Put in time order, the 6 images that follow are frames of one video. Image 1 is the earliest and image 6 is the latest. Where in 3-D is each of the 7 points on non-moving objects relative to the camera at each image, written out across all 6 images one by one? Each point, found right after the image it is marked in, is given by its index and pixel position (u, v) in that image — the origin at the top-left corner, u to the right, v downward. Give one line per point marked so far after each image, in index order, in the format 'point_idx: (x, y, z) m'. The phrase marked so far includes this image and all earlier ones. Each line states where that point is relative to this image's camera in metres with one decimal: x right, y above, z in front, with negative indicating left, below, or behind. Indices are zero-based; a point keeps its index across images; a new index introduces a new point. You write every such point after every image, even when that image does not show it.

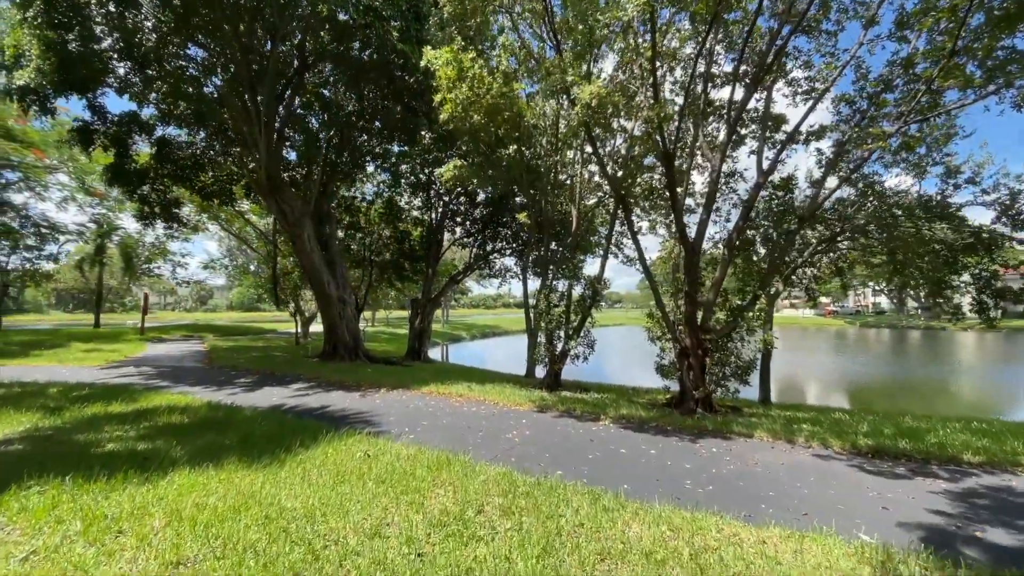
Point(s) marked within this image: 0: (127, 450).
0: (-4.4, -1.9, +5.3) m
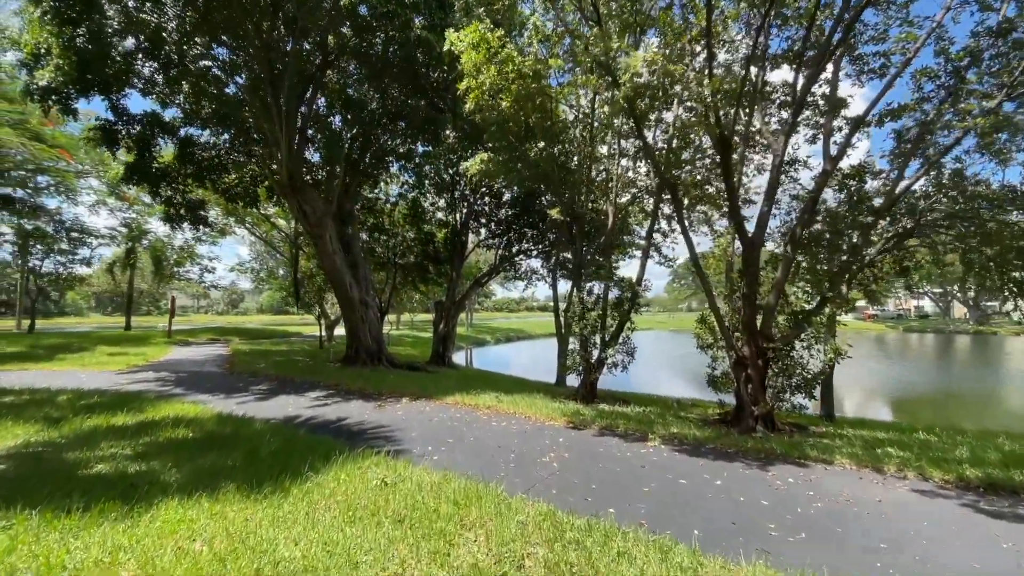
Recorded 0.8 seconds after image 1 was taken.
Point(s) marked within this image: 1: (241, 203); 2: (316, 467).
0: (-4.0, -1.9, +4.7) m
1: (-11.3, +3.5, +19.5) m
2: (-2.1, -1.9, +5.0) m
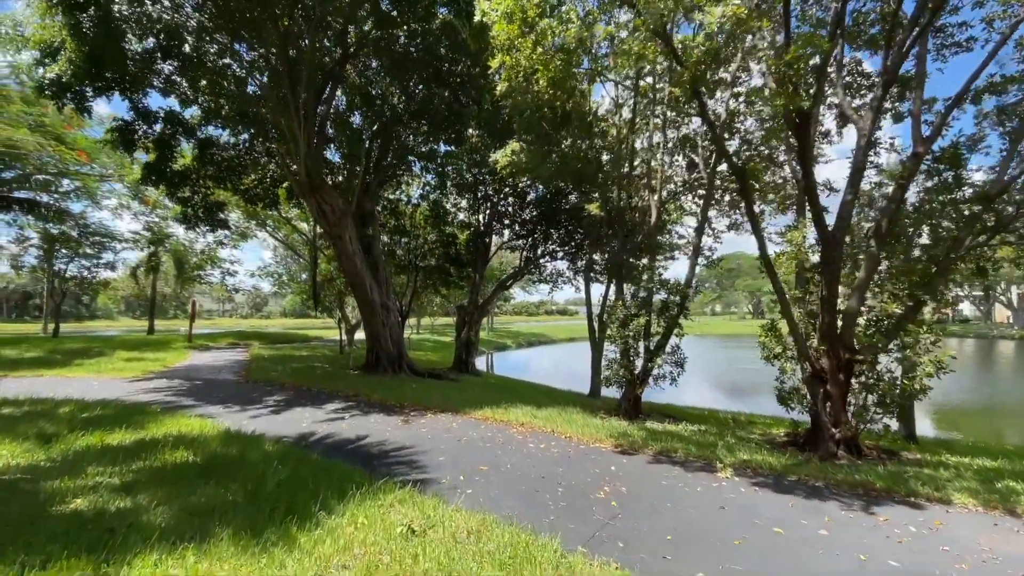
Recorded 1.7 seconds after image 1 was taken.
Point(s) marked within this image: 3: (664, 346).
0: (-3.6, -1.9, +4.0) m
1: (-10.2, +3.4, +19.1) m
2: (-1.6, -1.9, +4.2) m
3: (+2.8, -1.1, +8.7) m
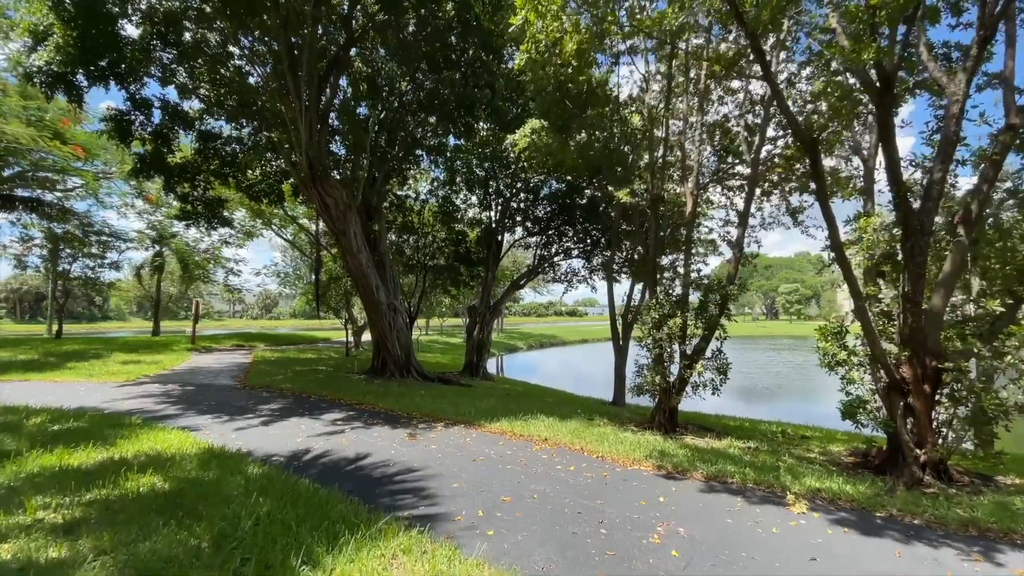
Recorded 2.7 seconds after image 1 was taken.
0: (-3.3, -1.8, +3.1) m
1: (-9.7, +3.4, +18.4) m
2: (-1.4, -1.9, +3.3) m
3: (+3.2, -1.0, +7.7) m
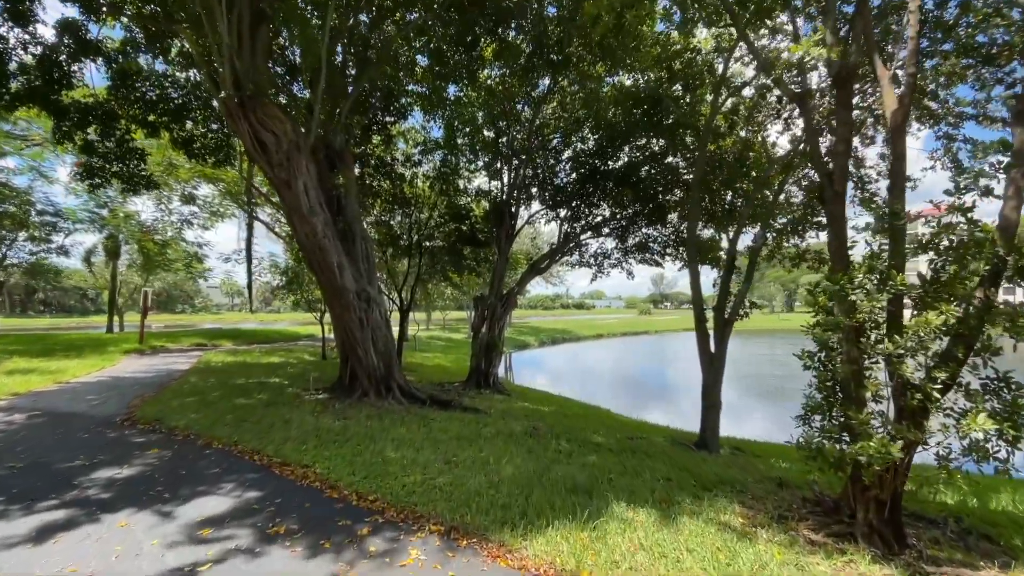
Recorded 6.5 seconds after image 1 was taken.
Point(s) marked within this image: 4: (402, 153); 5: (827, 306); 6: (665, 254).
0: (-2.9, -1.6, -0.7) m
1: (-9.2, +3.8, +14.5) m
2: (-1.0, -1.7, -0.6) m
3: (+3.6, -0.7, +3.8) m
4: (-3.5, +4.5, +15.2) m
5: (+2.7, -0.1, +4.2) m
6: (+4.8, +1.0, +14.5) m
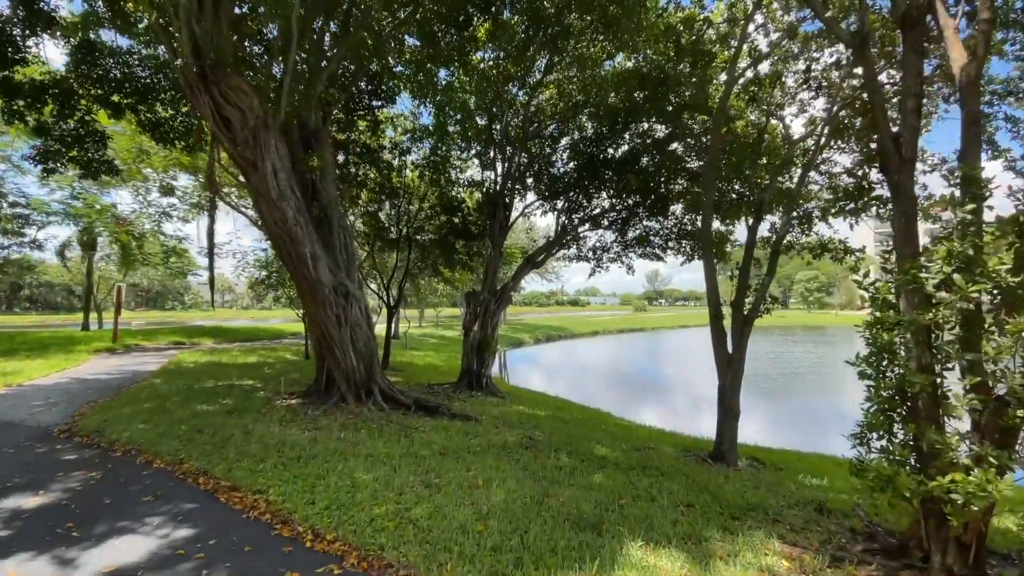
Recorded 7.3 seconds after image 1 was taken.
0: (-2.9, -1.6, -1.5) m
1: (-9.4, +4.0, +13.6) m
2: (-1.0, -1.6, -1.4) m
3: (+3.5, -0.7, +3.1) m
4: (-3.7, +4.6, +14.4) m
5: (+2.7, 0.0, +3.5) m
6: (+4.6, +1.2, +13.8) m
